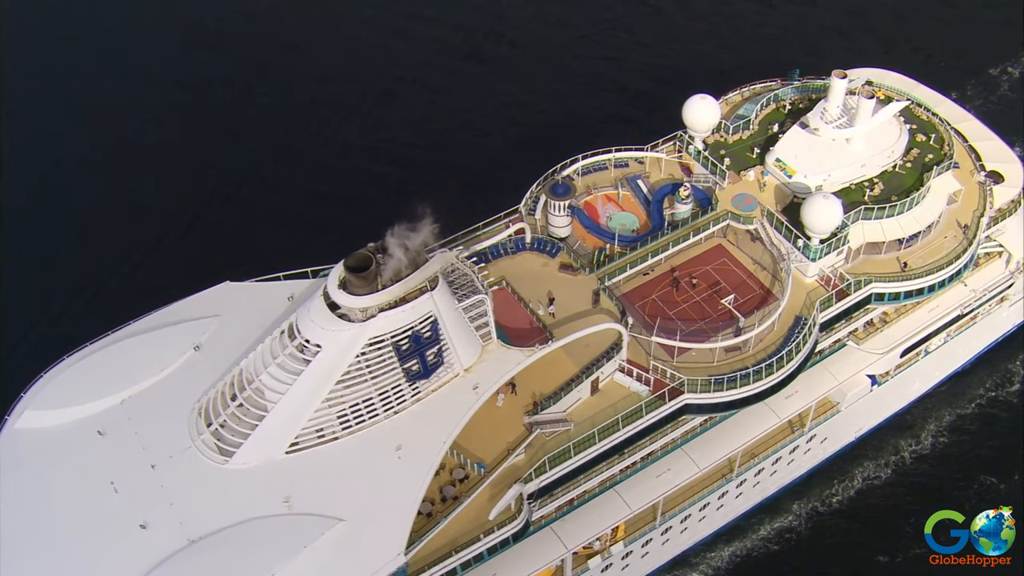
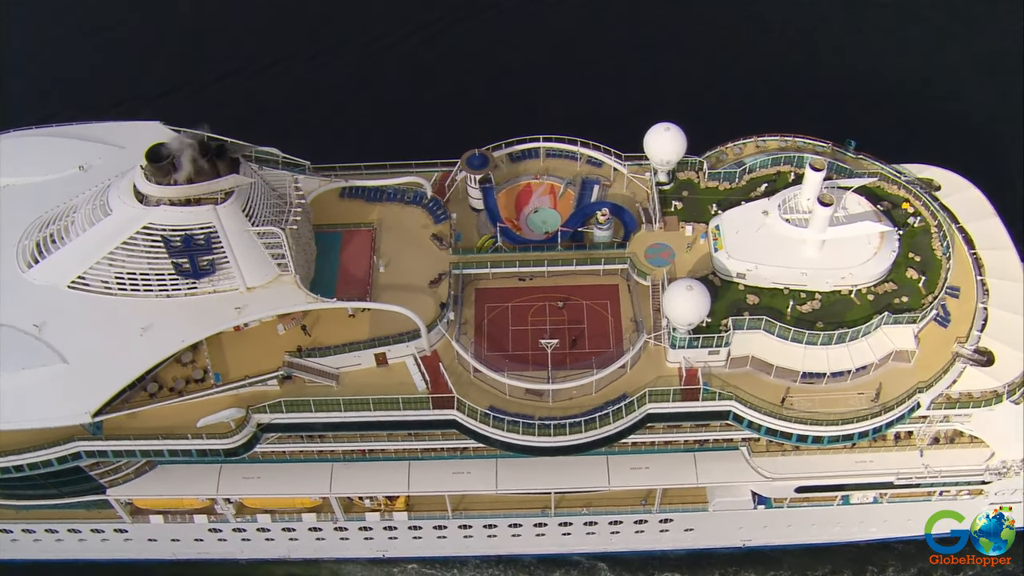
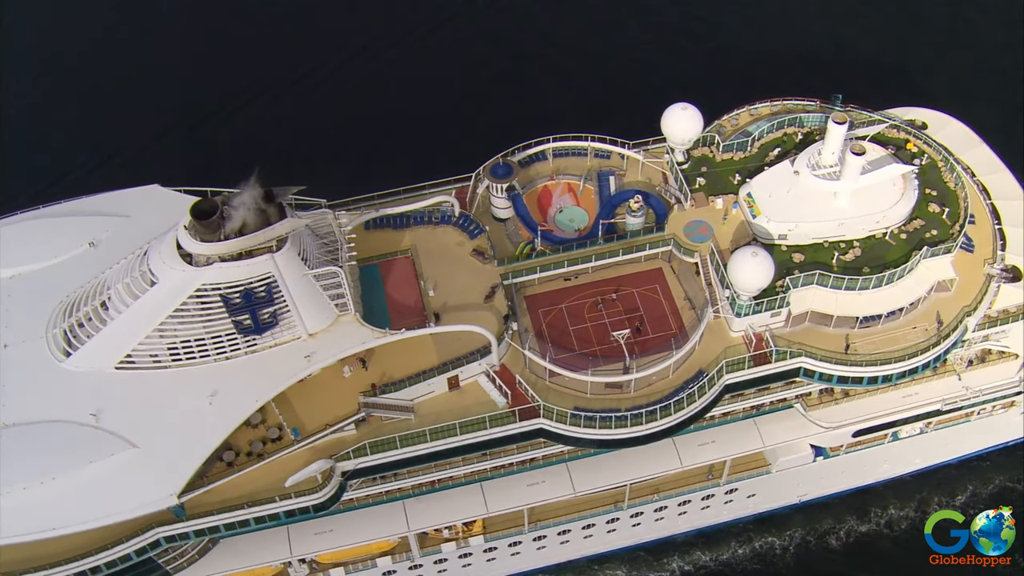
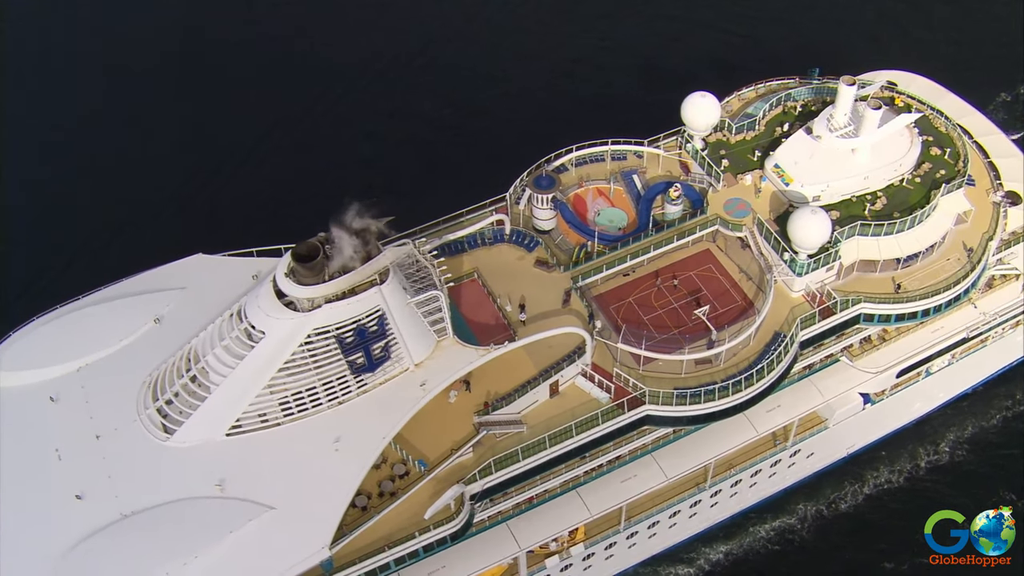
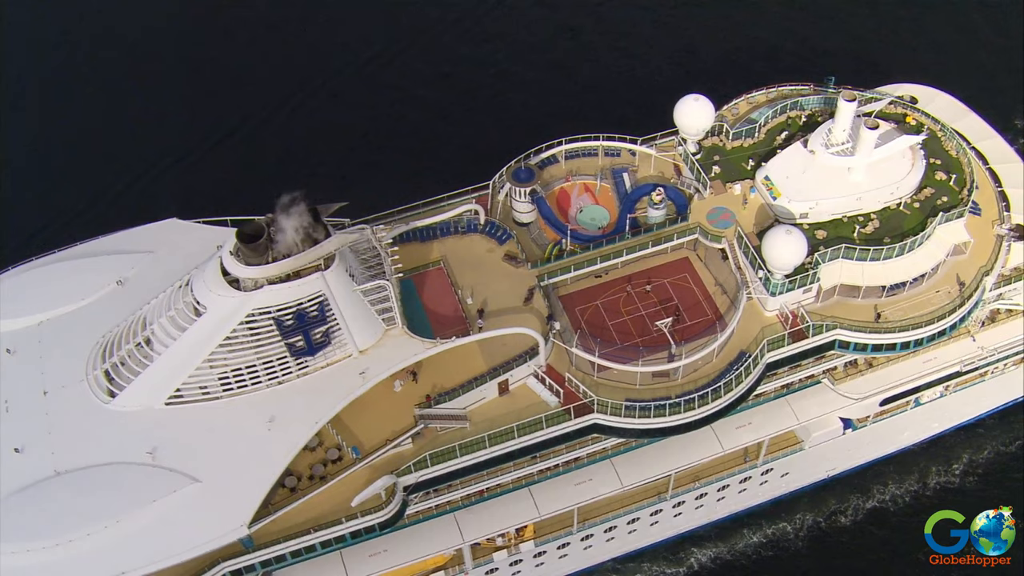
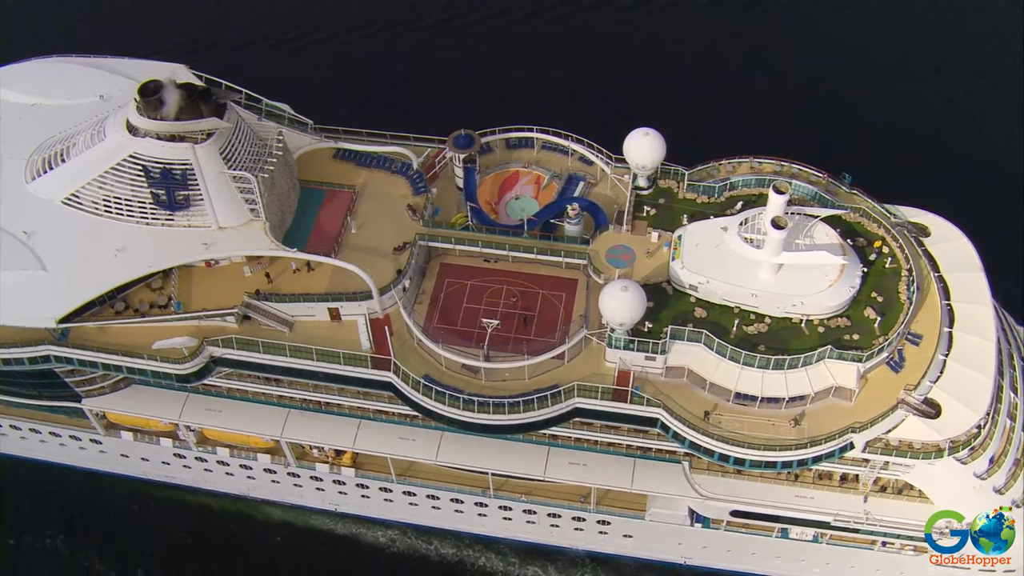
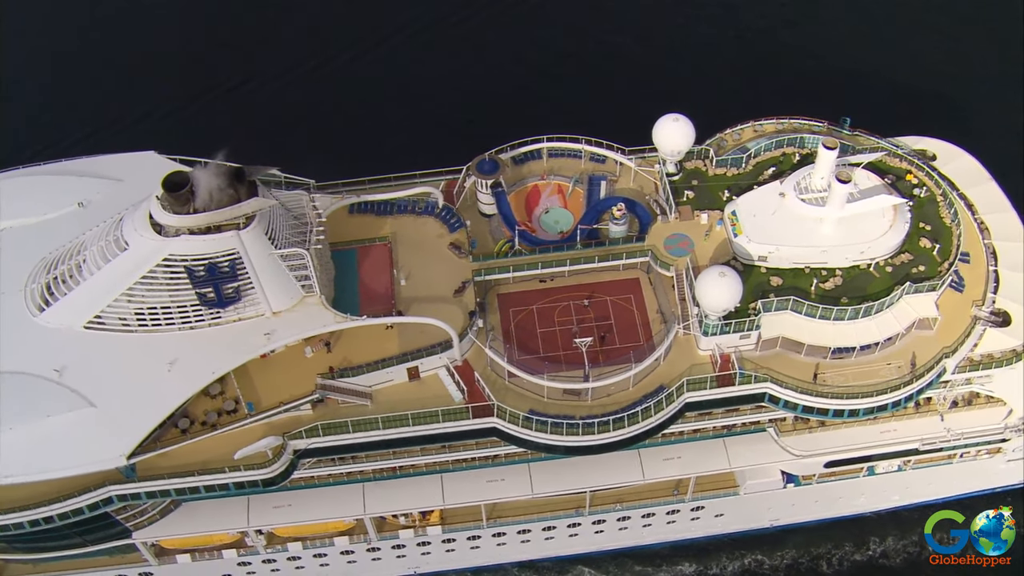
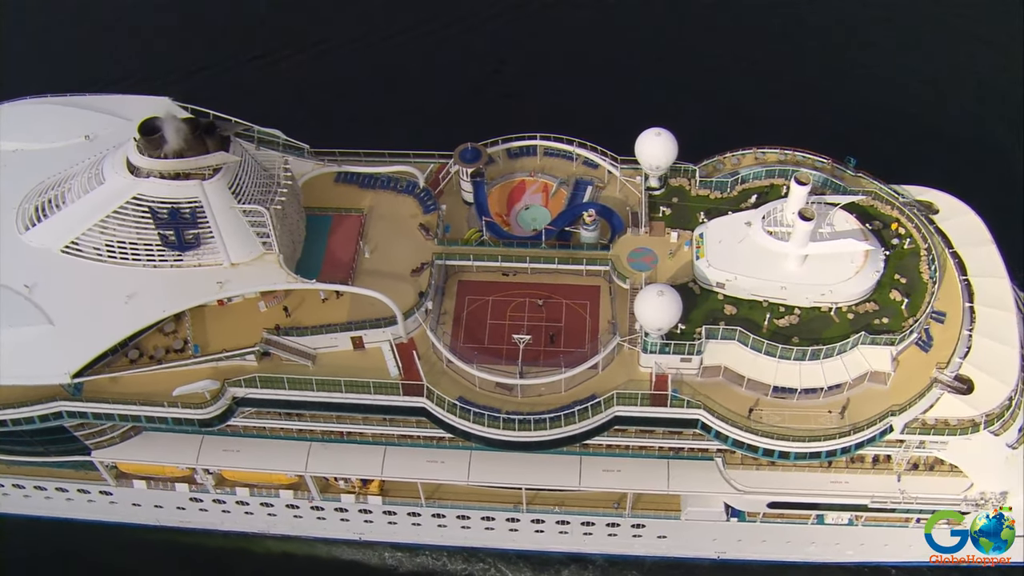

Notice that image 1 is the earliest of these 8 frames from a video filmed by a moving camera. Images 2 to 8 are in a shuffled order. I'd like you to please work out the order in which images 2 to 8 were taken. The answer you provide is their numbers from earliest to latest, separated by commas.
4, 5, 3, 7, 2, 8, 6
